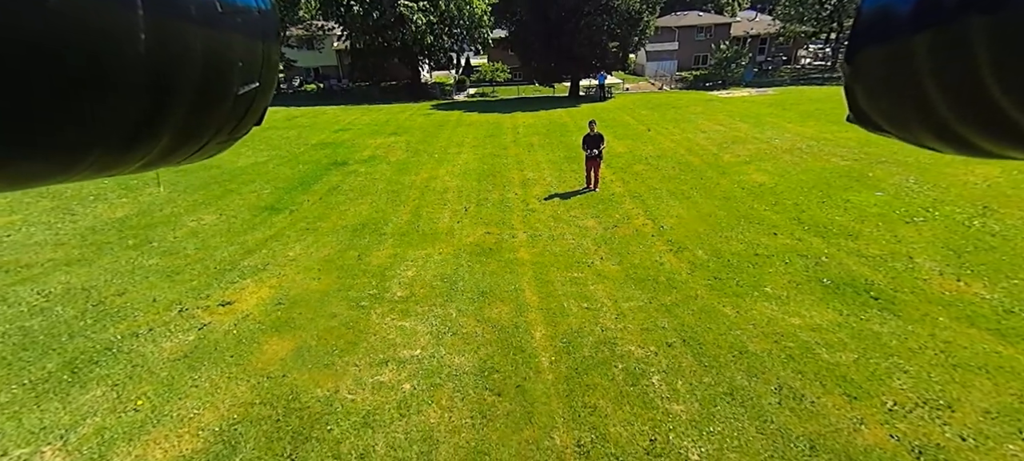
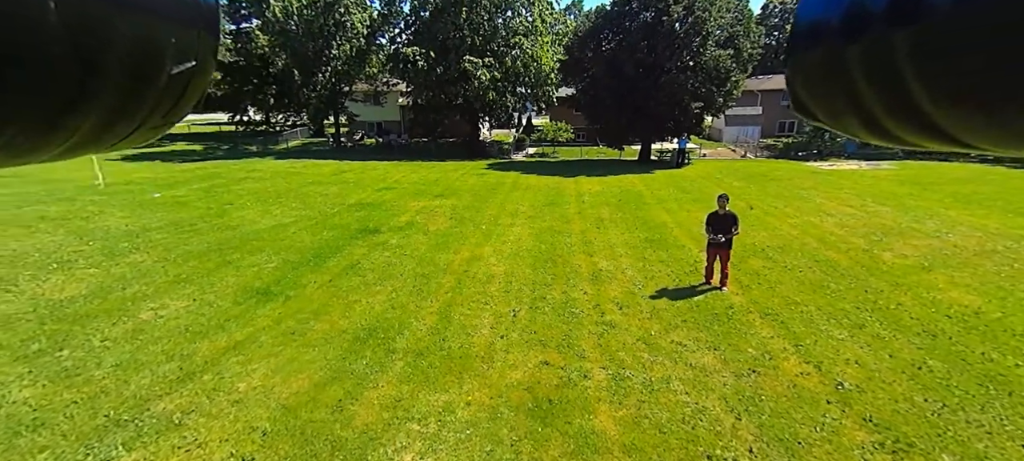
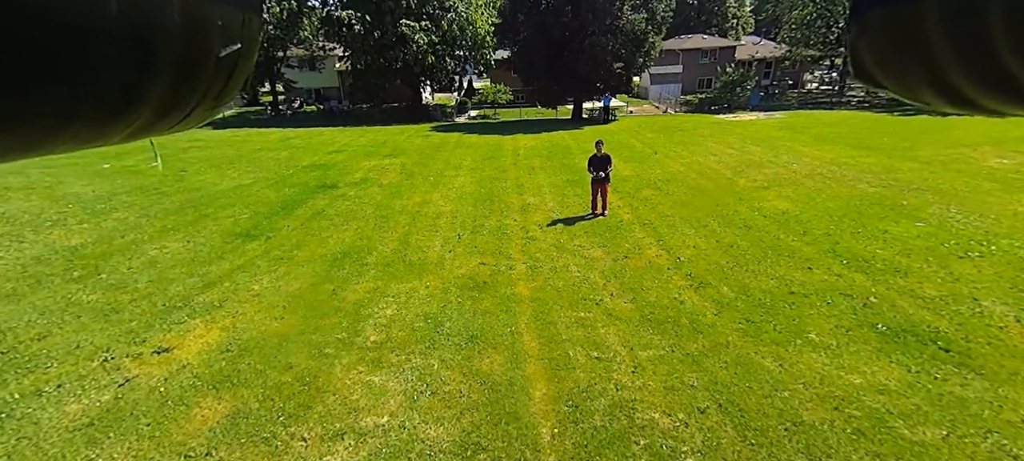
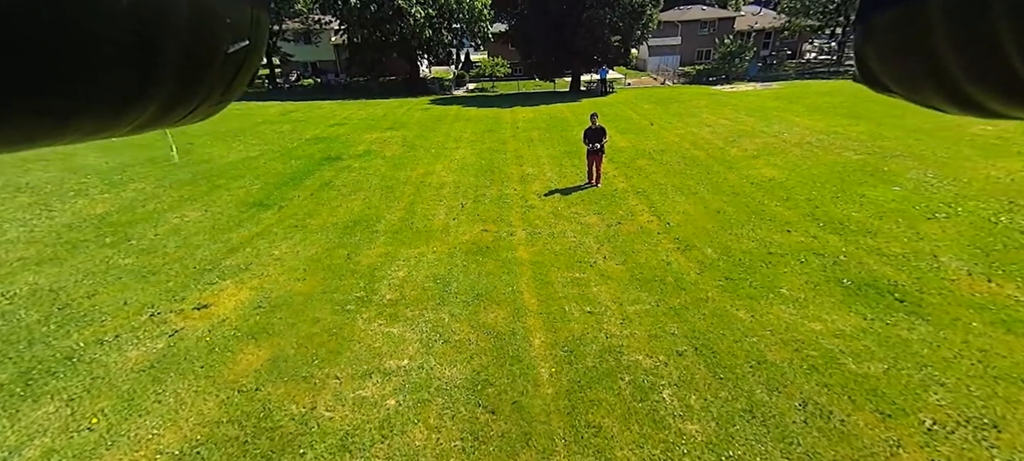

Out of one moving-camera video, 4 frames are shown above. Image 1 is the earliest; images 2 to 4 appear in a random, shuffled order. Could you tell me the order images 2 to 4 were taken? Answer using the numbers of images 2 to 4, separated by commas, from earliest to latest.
4, 3, 2
